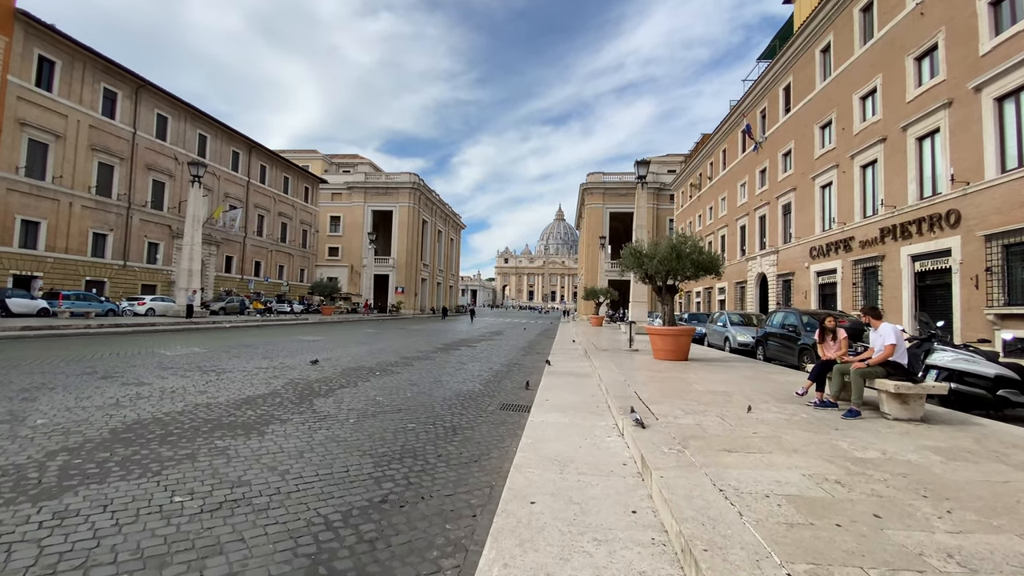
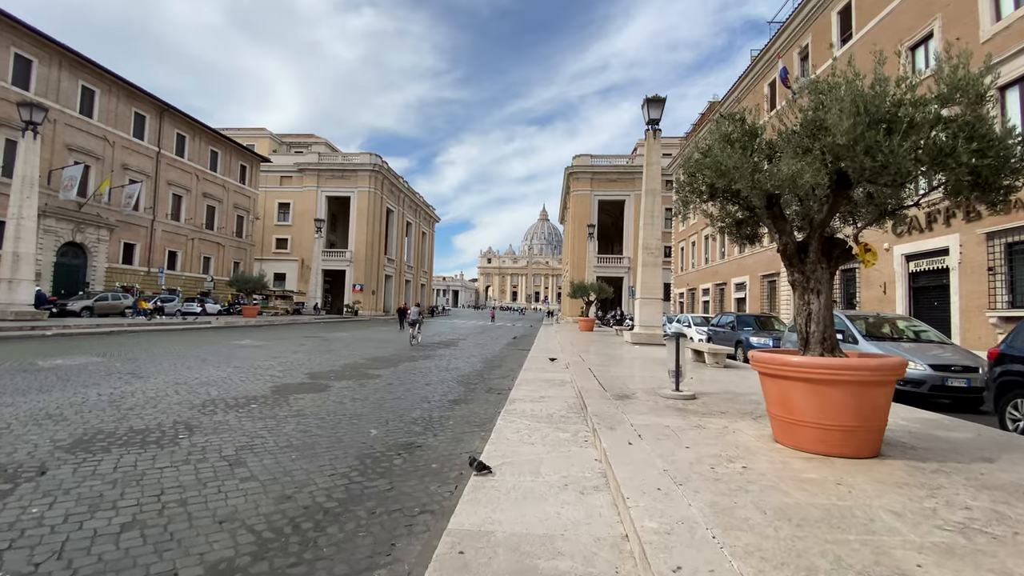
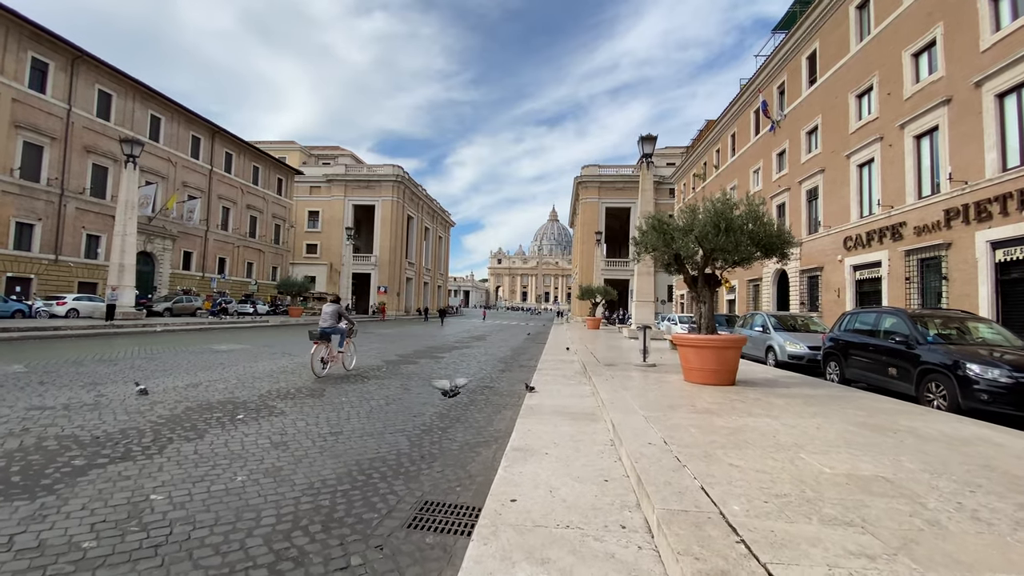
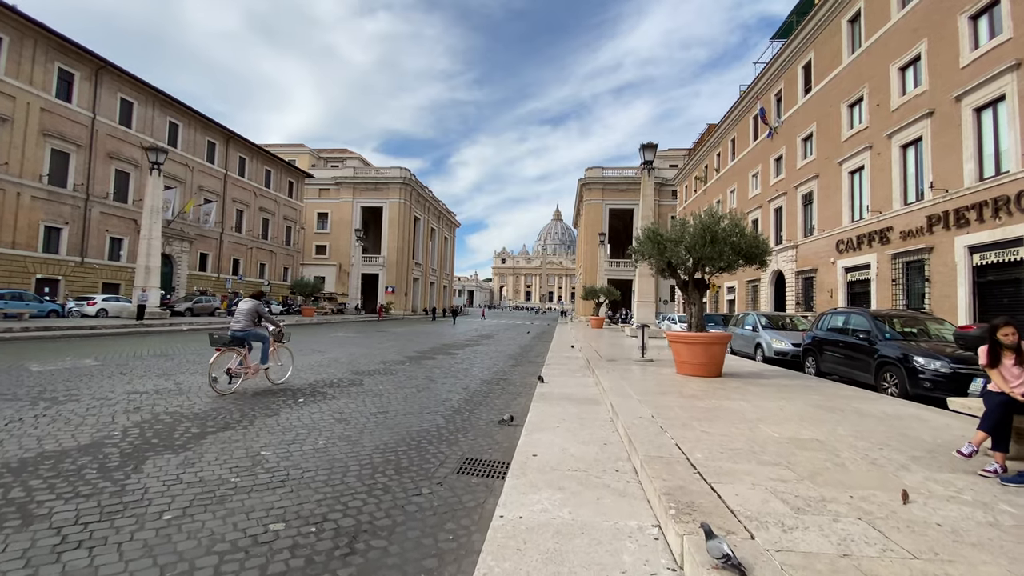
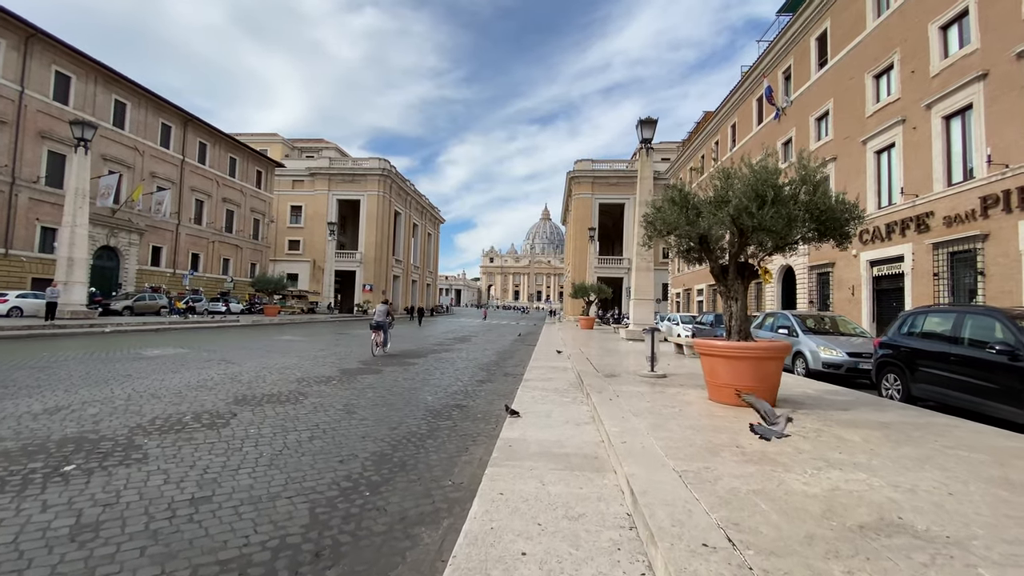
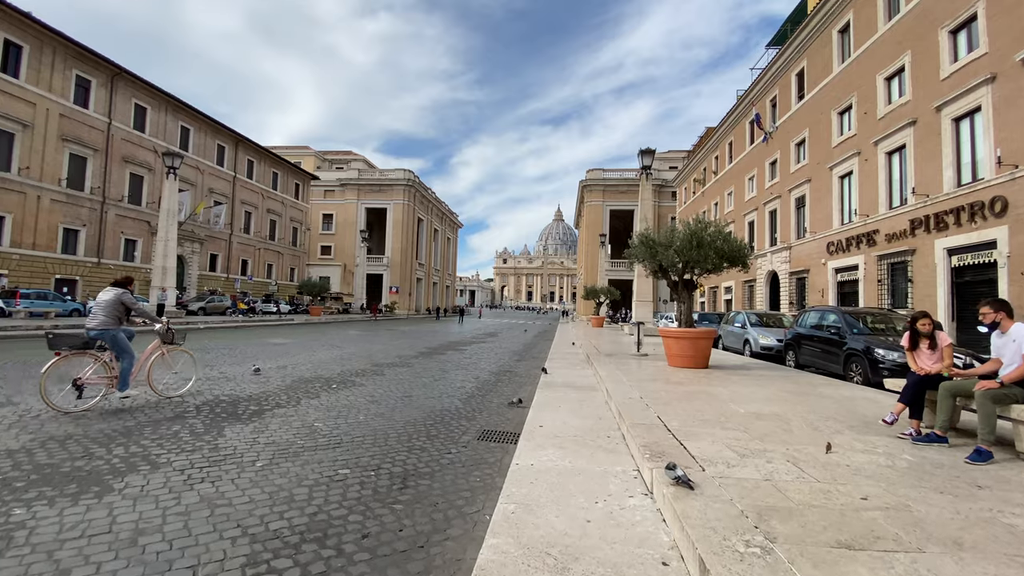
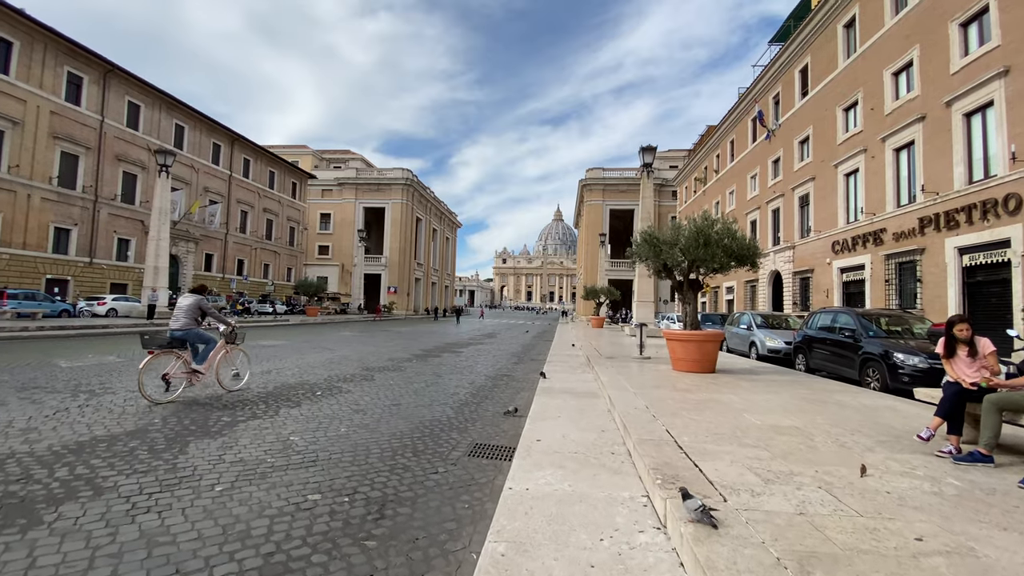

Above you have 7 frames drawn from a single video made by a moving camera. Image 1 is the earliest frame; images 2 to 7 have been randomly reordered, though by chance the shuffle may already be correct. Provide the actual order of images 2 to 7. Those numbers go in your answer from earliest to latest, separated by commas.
6, 7, 4, 3, 5, 2
